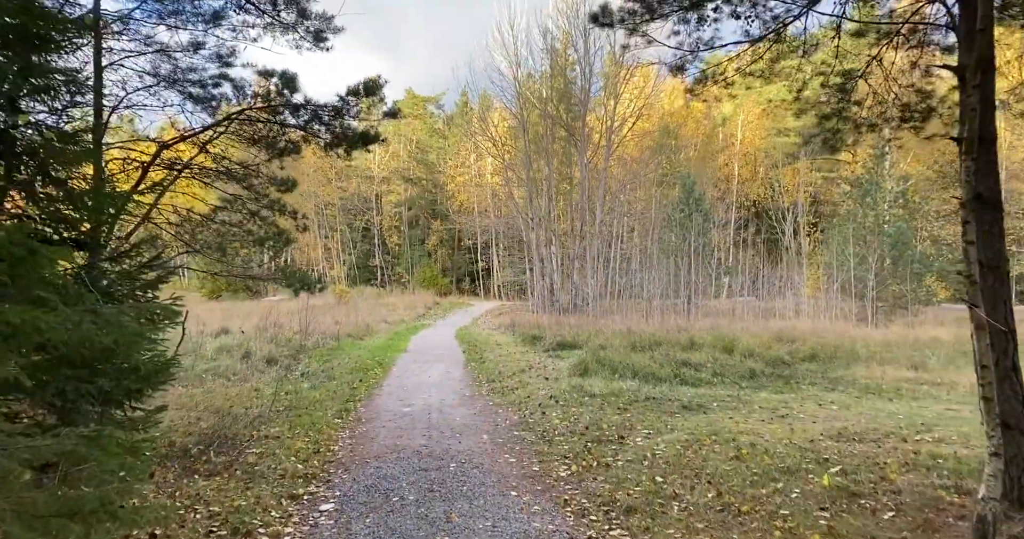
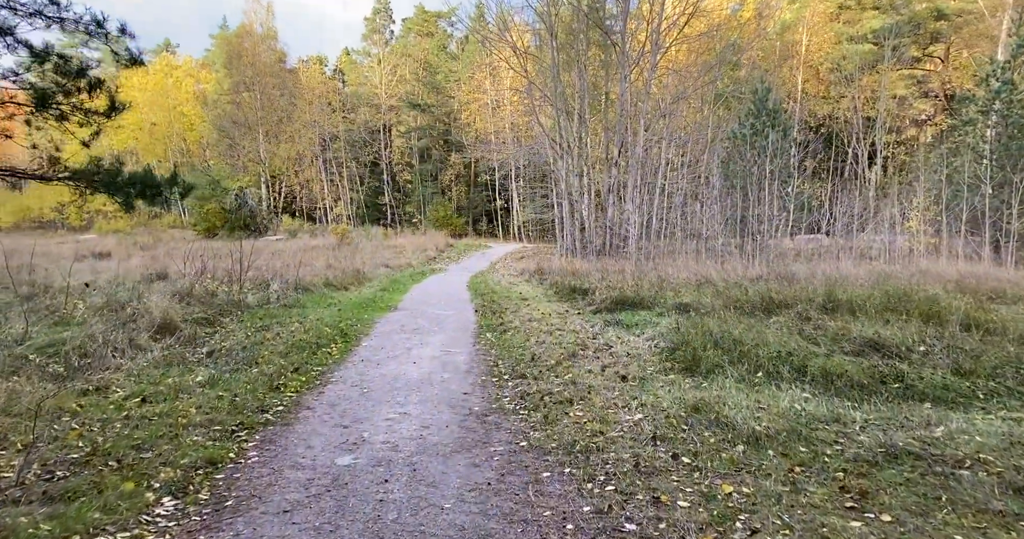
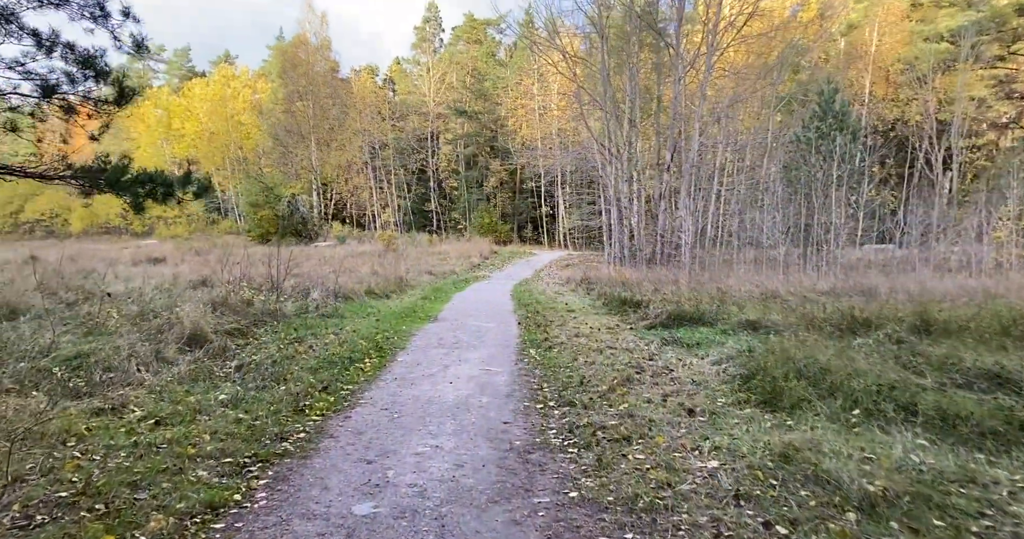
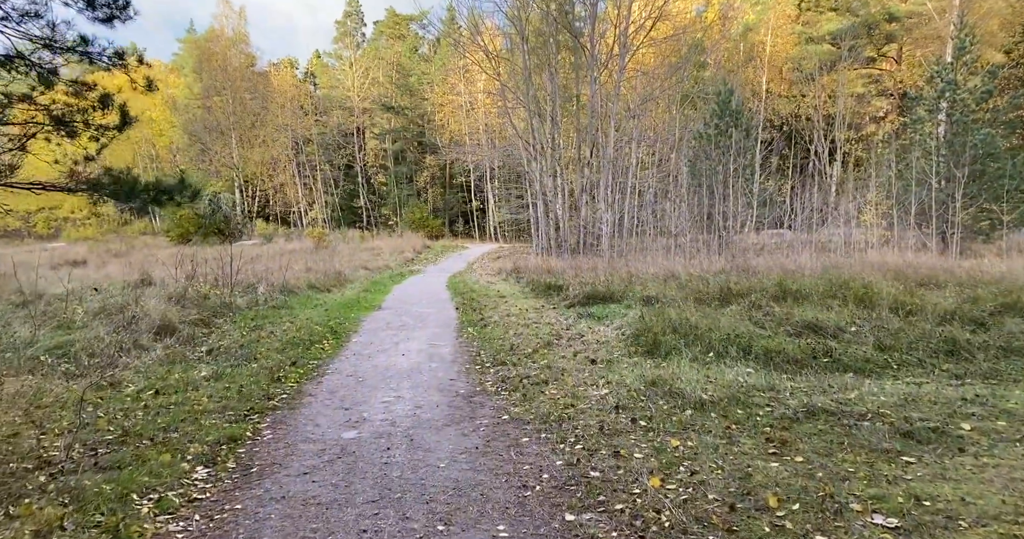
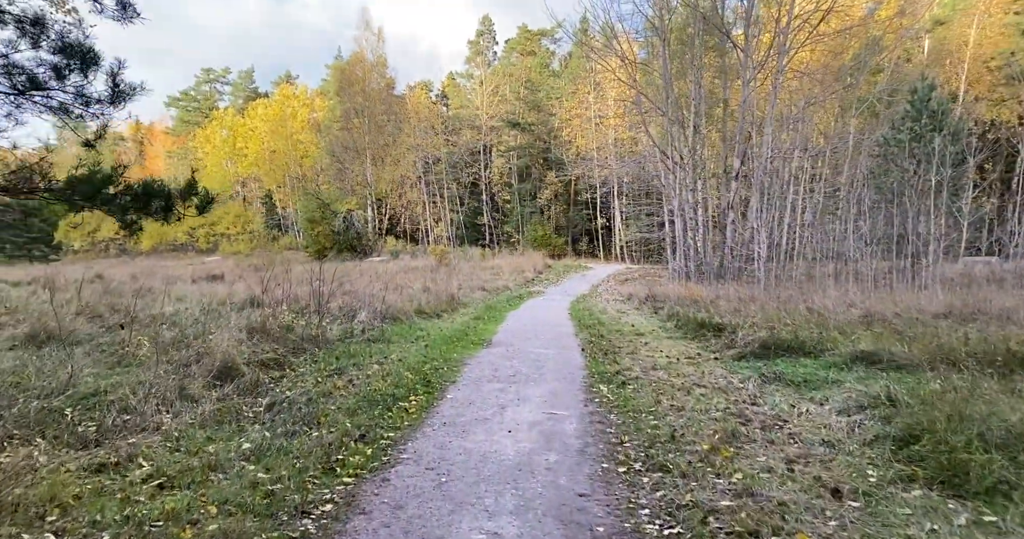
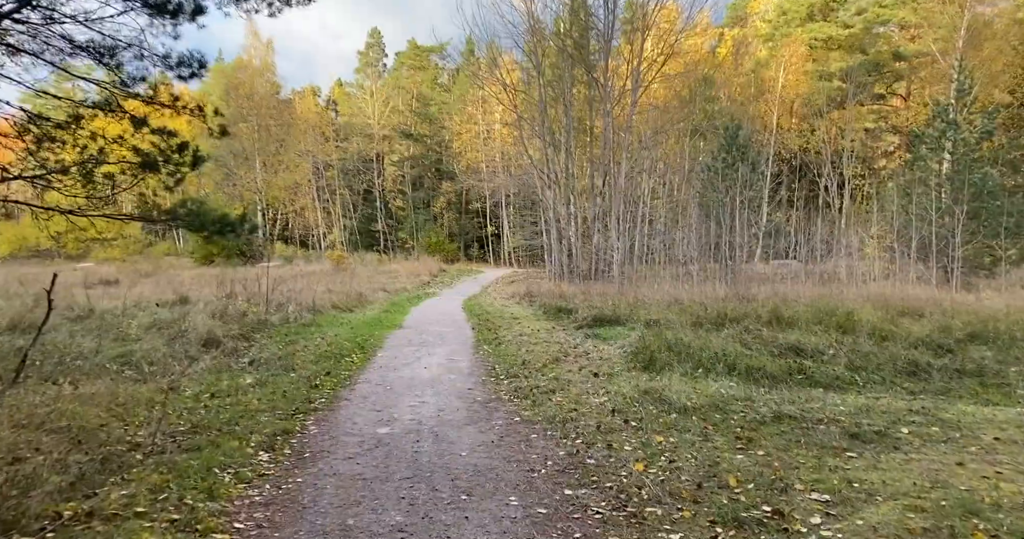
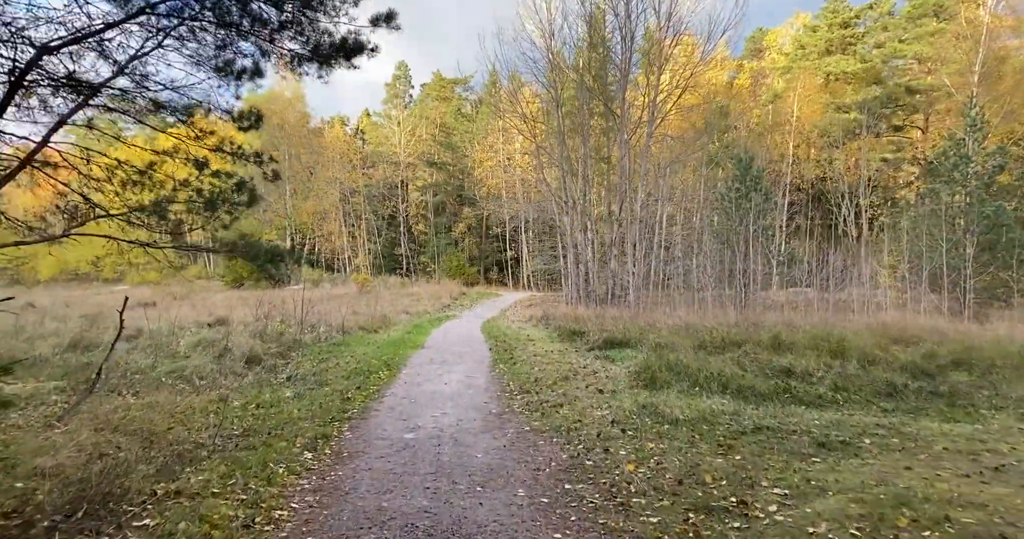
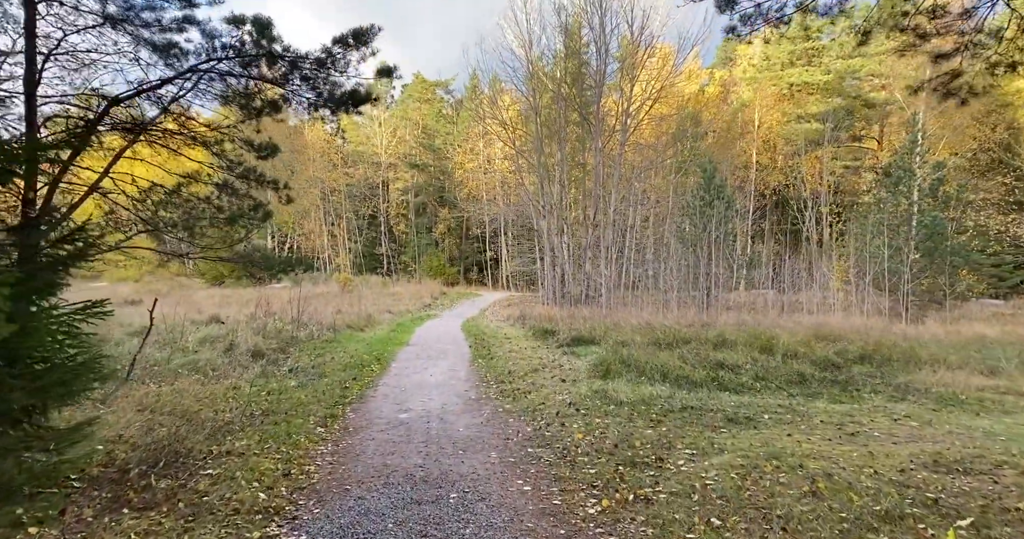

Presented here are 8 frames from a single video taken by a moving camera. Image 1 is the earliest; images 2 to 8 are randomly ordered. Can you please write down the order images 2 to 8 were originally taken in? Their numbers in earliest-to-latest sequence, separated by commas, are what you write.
8, 7, 6, 4, 2, 3, 5
